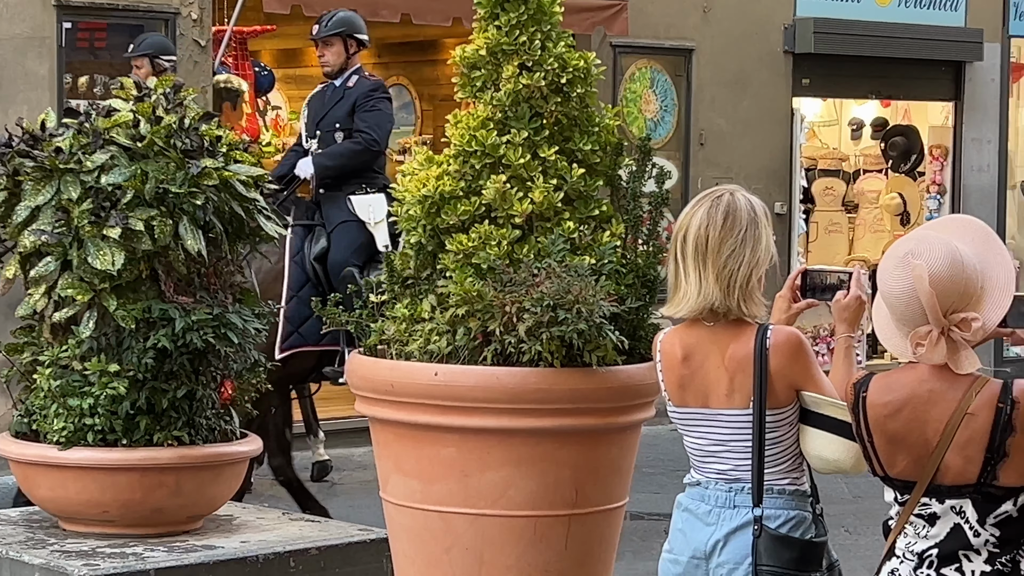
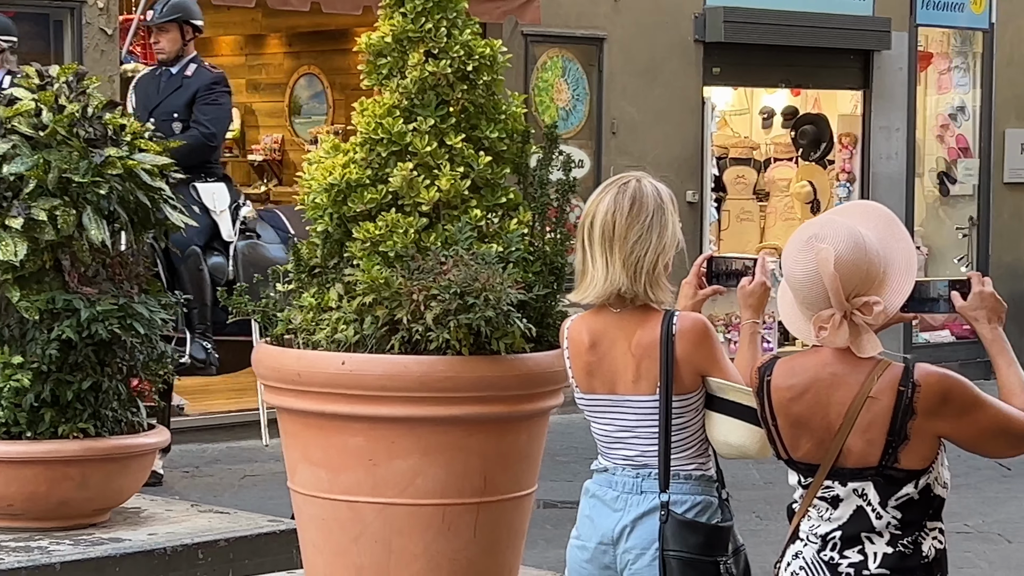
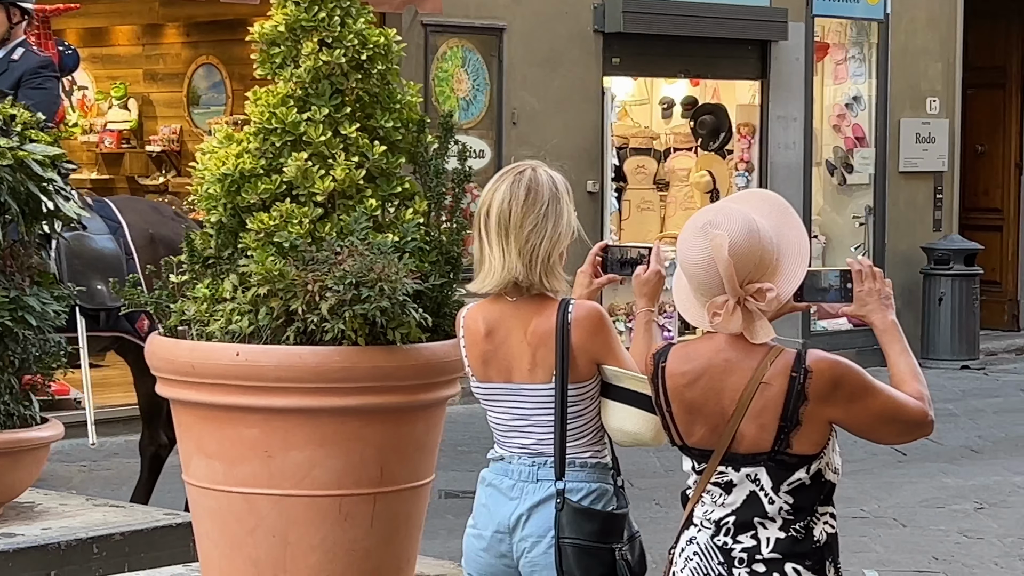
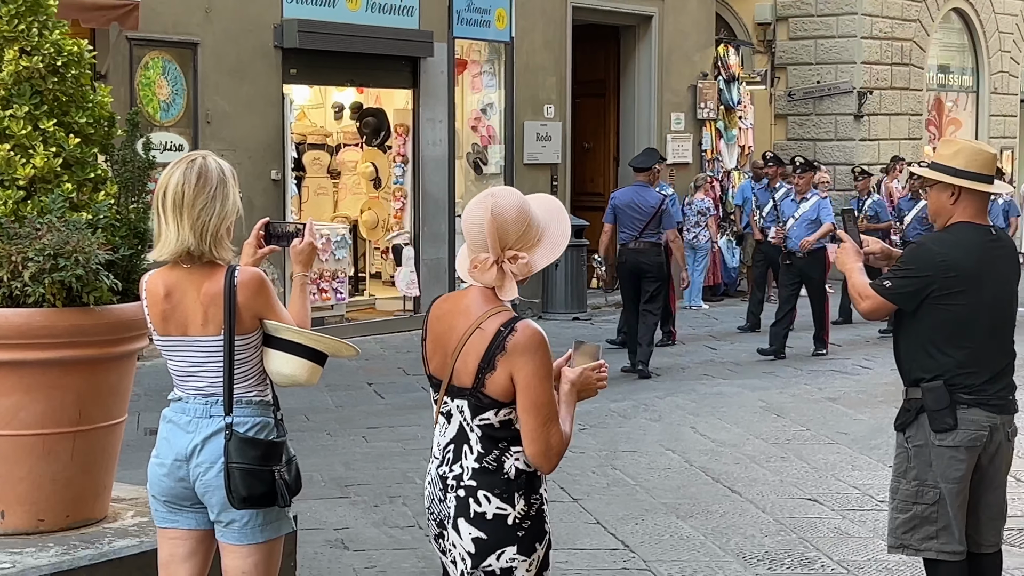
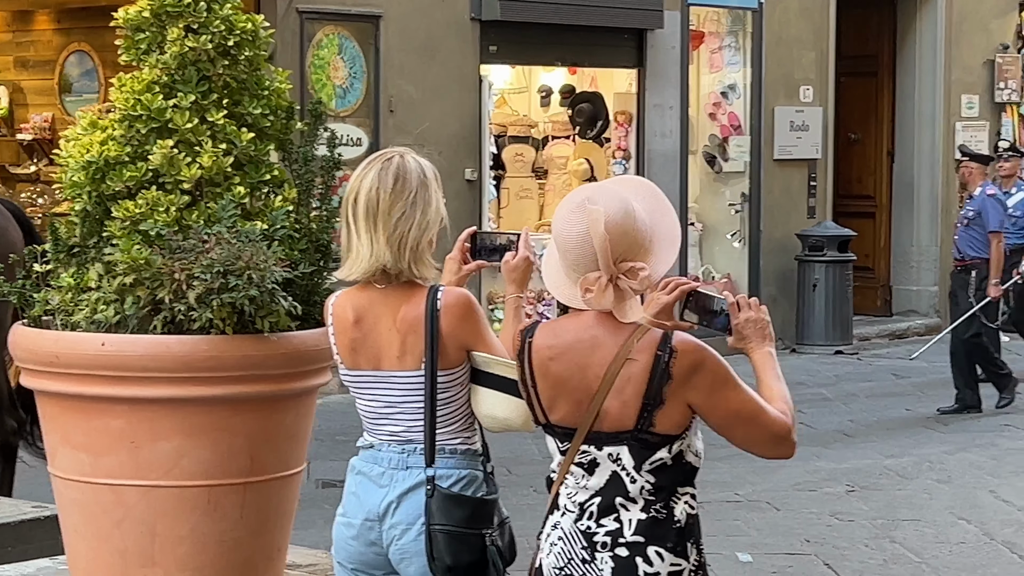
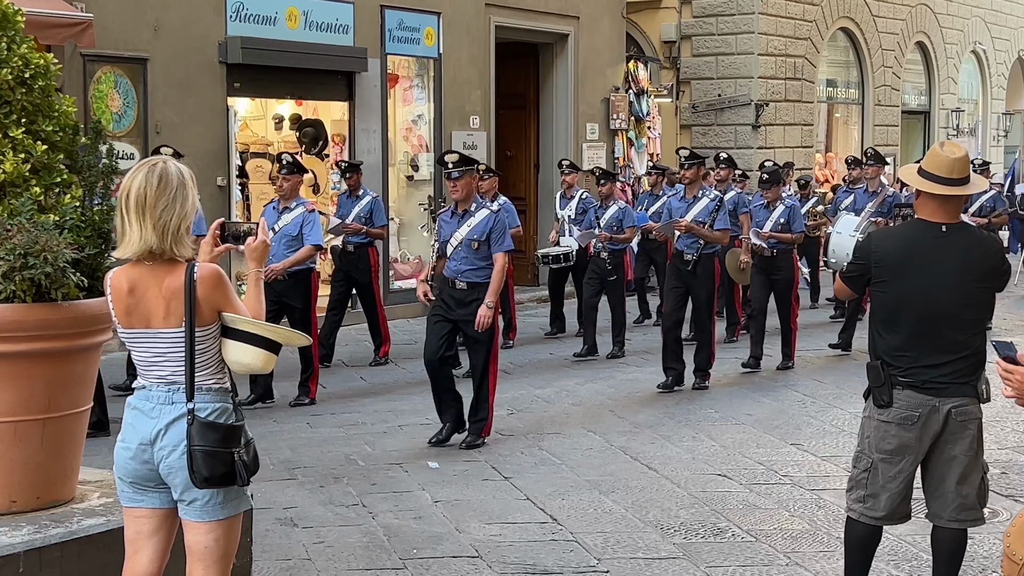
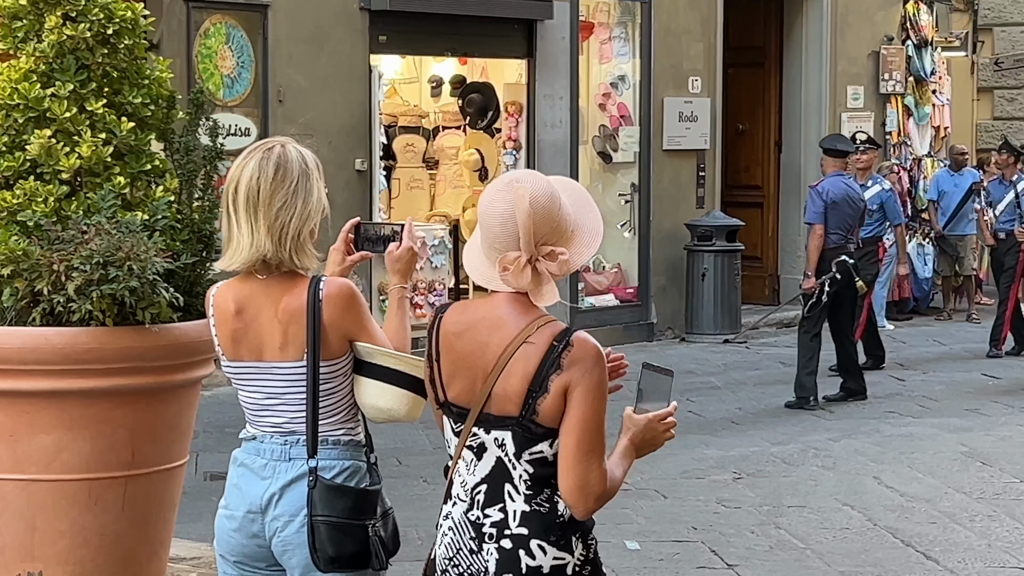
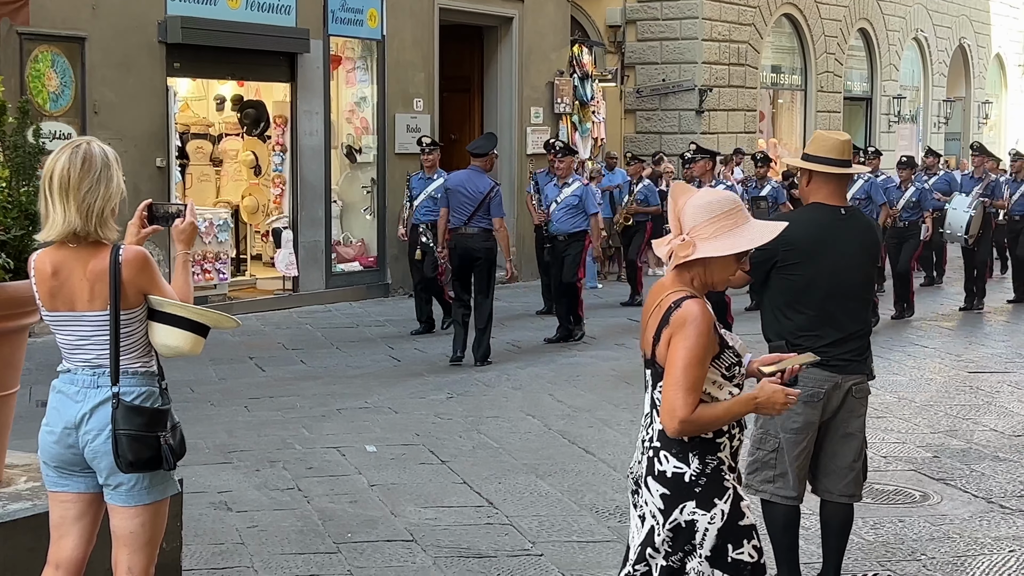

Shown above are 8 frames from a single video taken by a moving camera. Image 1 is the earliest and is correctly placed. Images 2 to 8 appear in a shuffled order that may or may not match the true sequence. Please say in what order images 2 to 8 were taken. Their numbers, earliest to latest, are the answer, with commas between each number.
2, 3, 5, 7, 4, 8, 6
